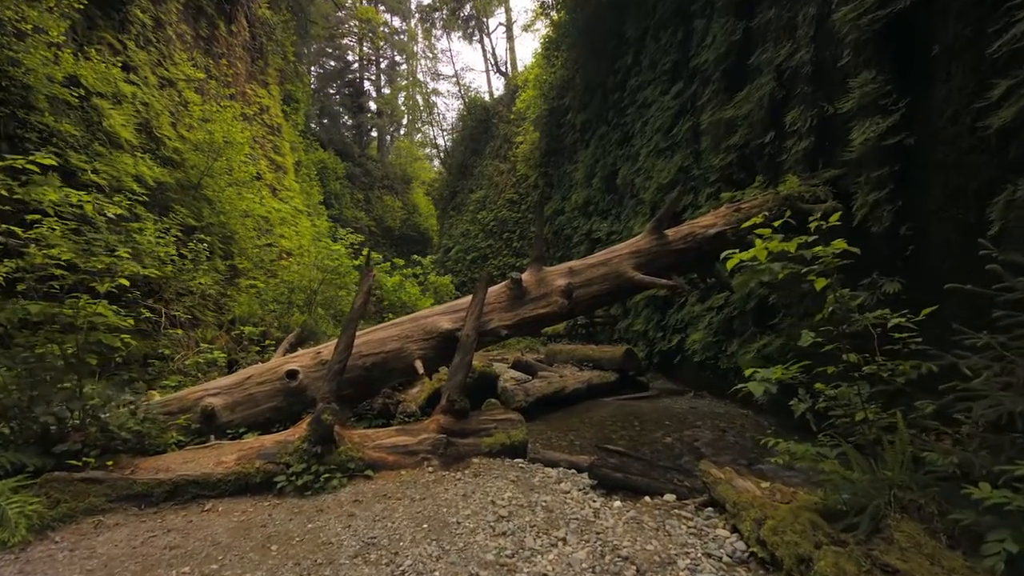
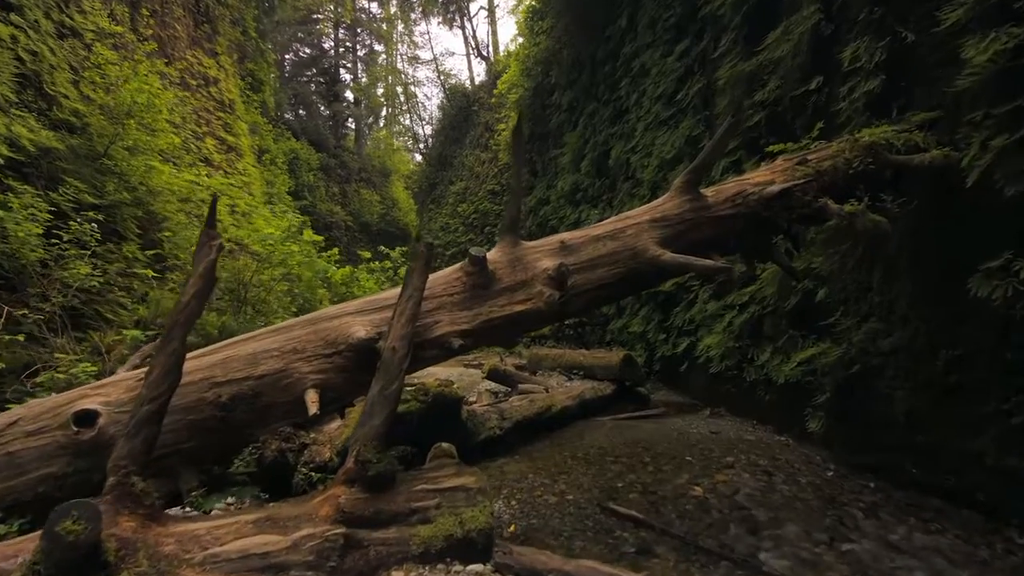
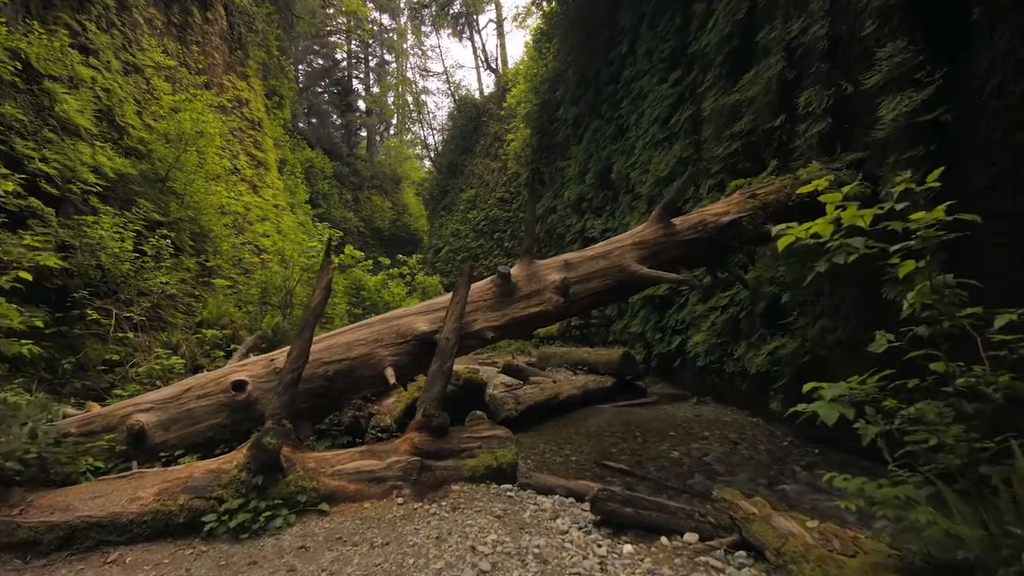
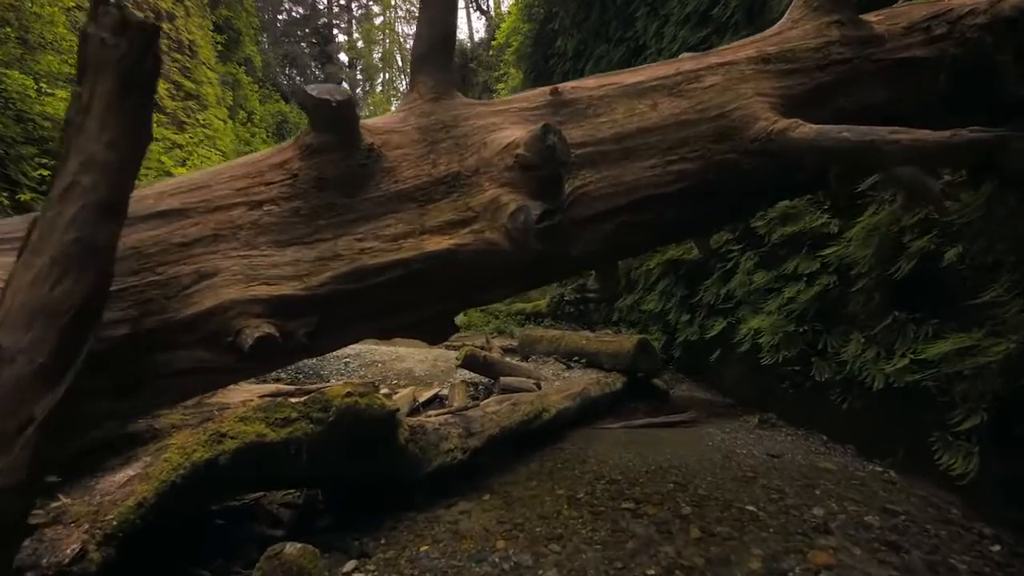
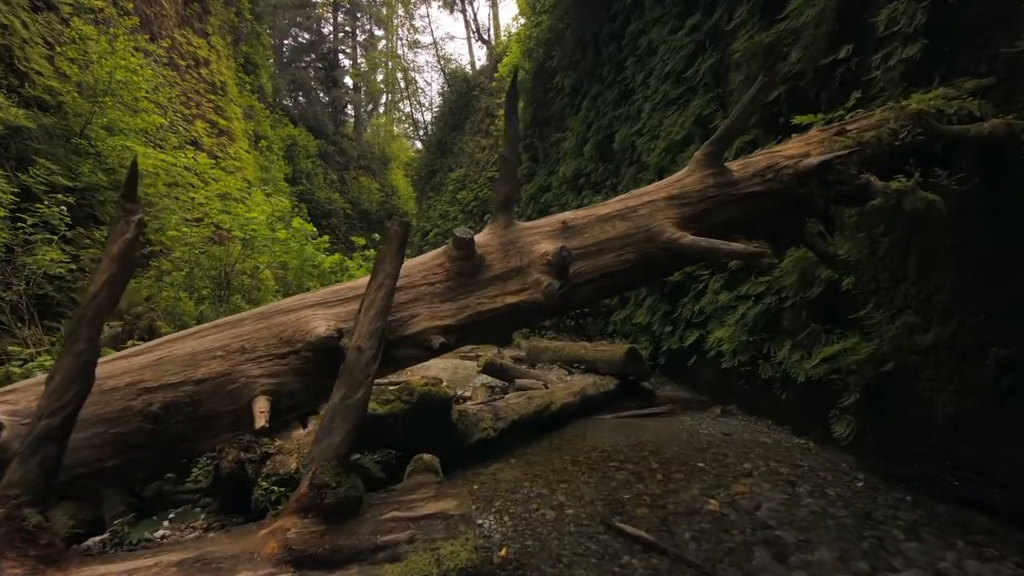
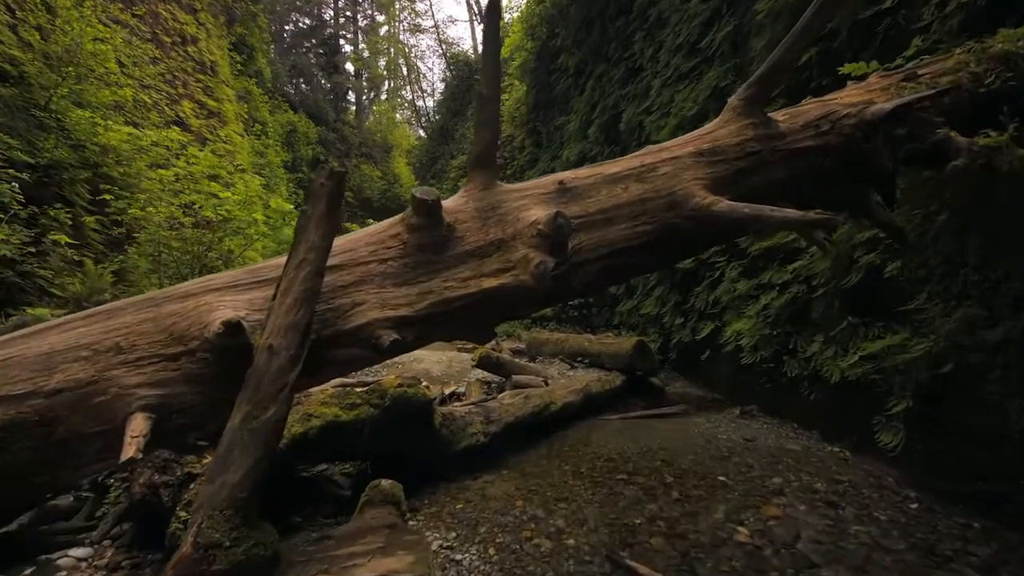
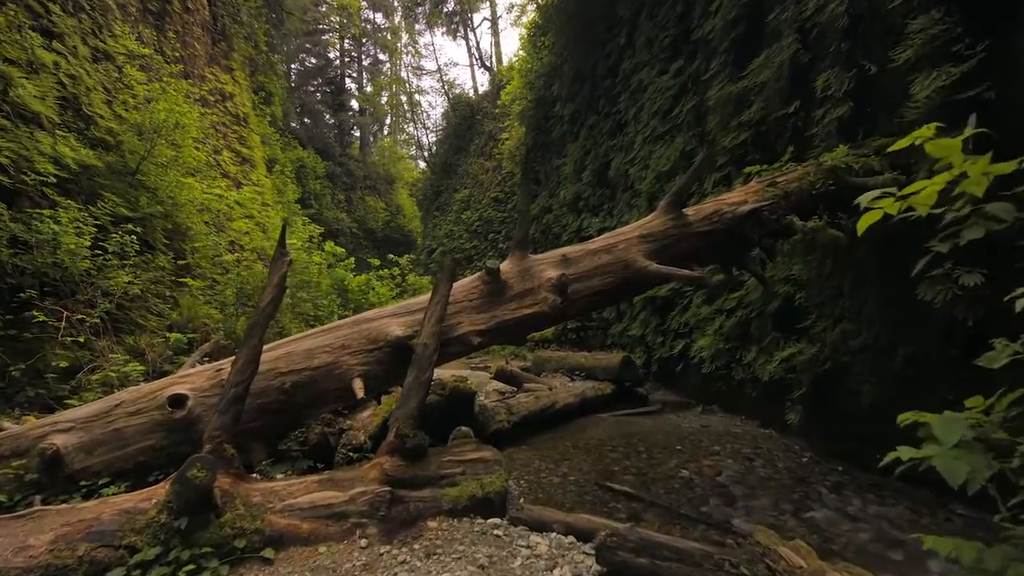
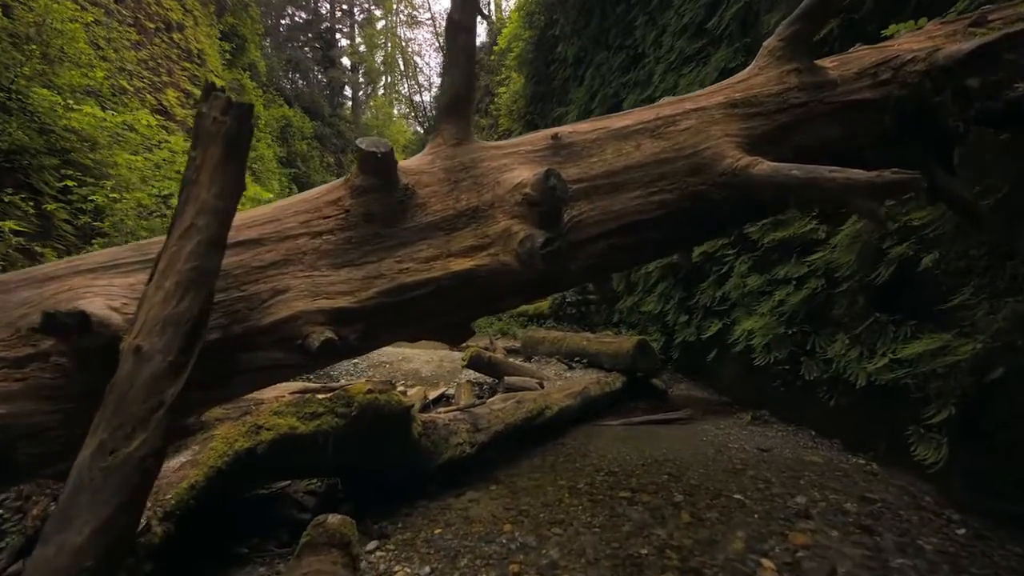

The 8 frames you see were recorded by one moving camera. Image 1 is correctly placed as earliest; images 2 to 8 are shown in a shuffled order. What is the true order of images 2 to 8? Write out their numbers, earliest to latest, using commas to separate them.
3, 7, 2, 5, 6, 8, 4
